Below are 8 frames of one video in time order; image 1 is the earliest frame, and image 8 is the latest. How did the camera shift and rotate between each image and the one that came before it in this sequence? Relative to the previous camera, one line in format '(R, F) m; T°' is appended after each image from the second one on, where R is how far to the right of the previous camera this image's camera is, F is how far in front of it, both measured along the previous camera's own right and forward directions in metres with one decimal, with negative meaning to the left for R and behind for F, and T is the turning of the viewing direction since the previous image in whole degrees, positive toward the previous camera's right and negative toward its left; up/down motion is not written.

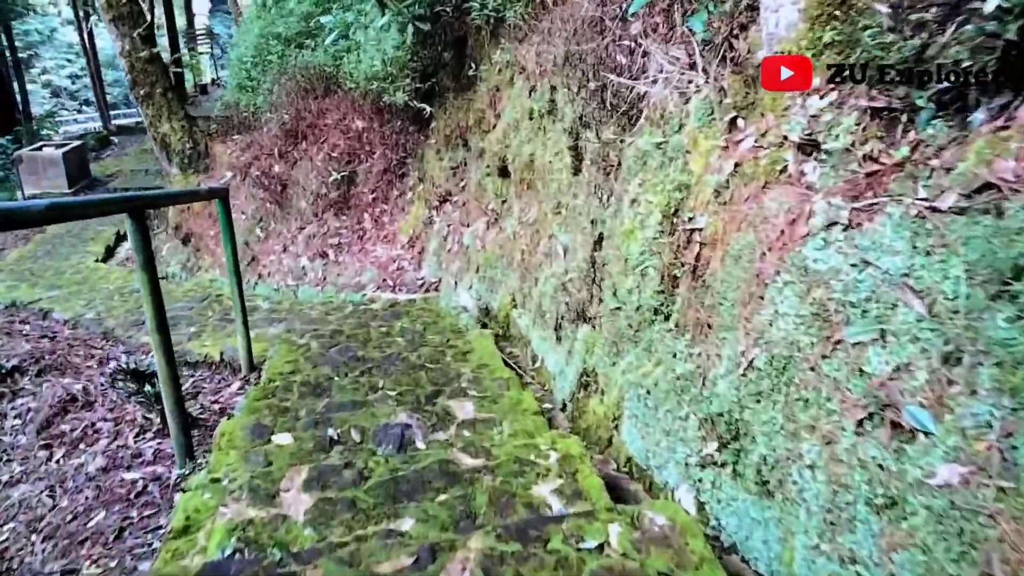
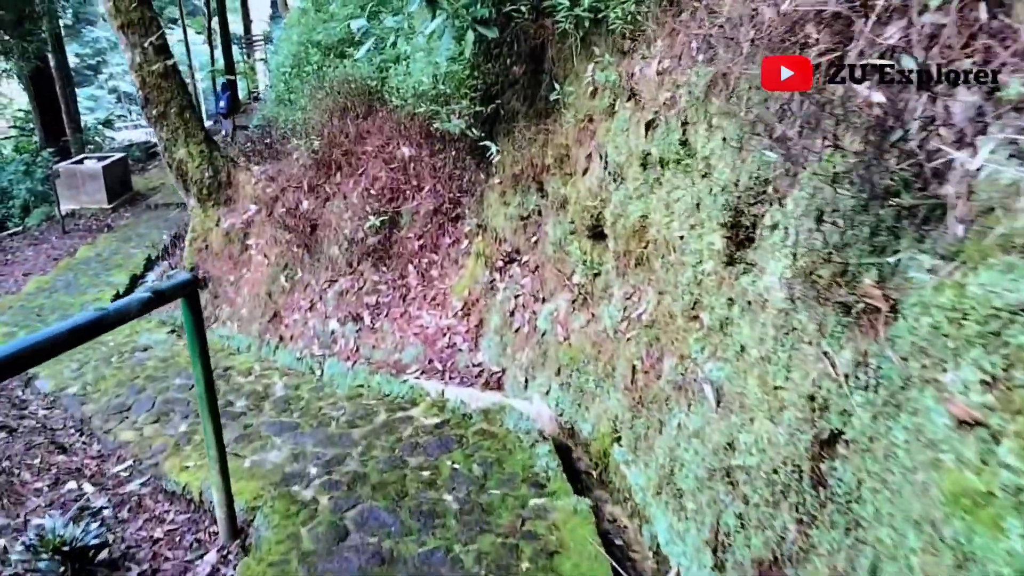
(-0.2, +1.4) m; -3°
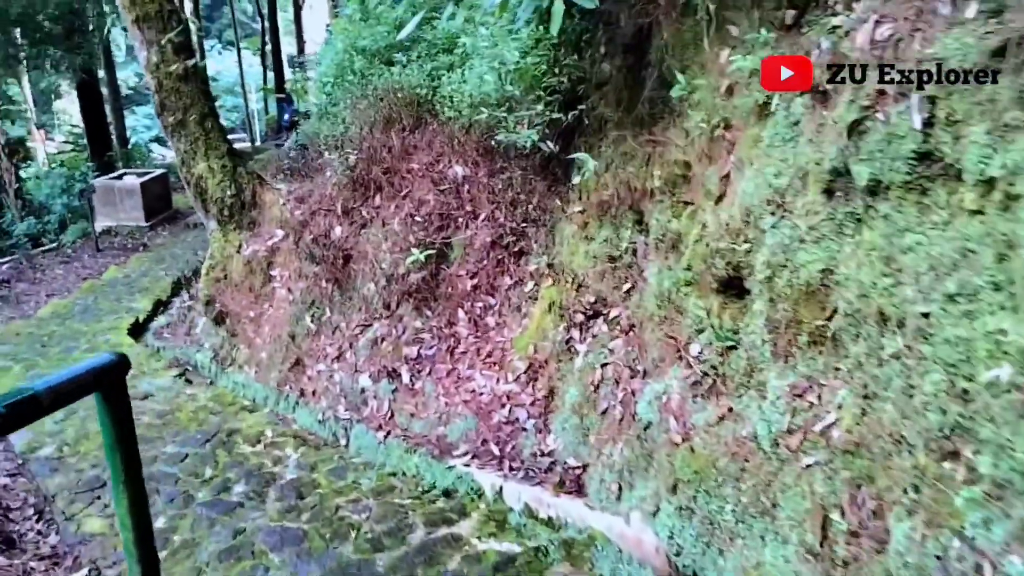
(-0.2, +1.1) m; -3°
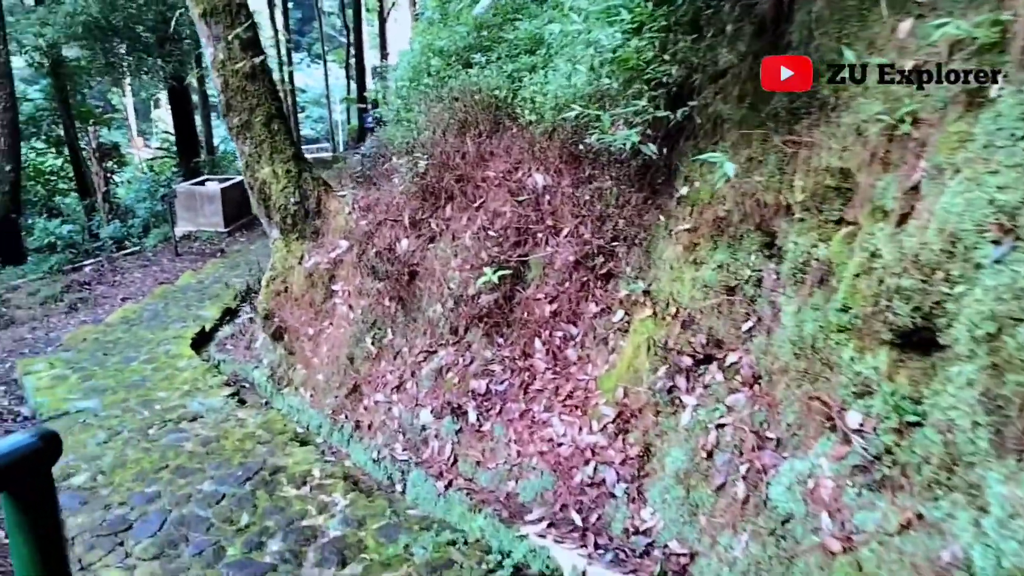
(-0.1, +0.6) m; -5°
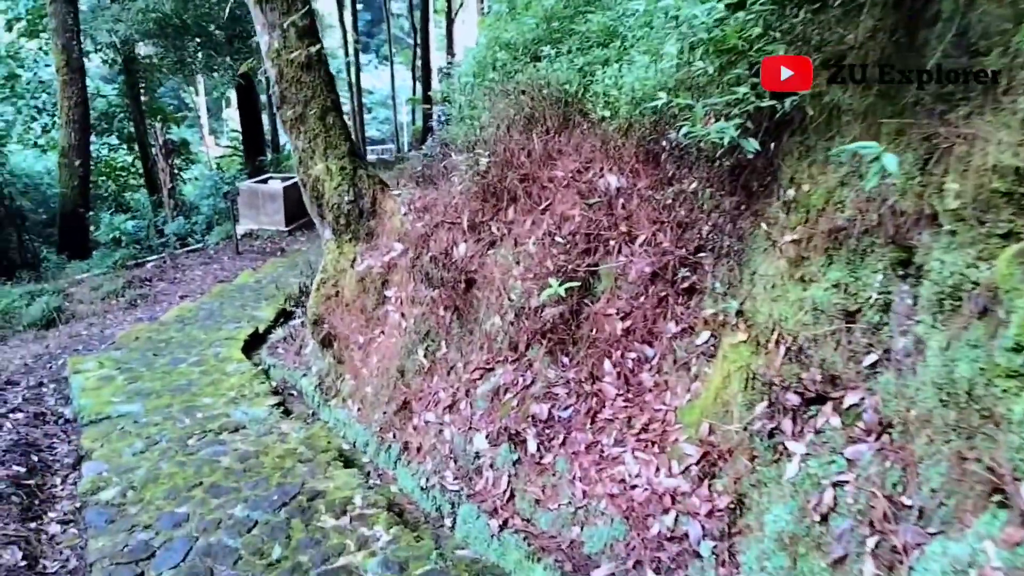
(0.0, +0.4) m; -4°
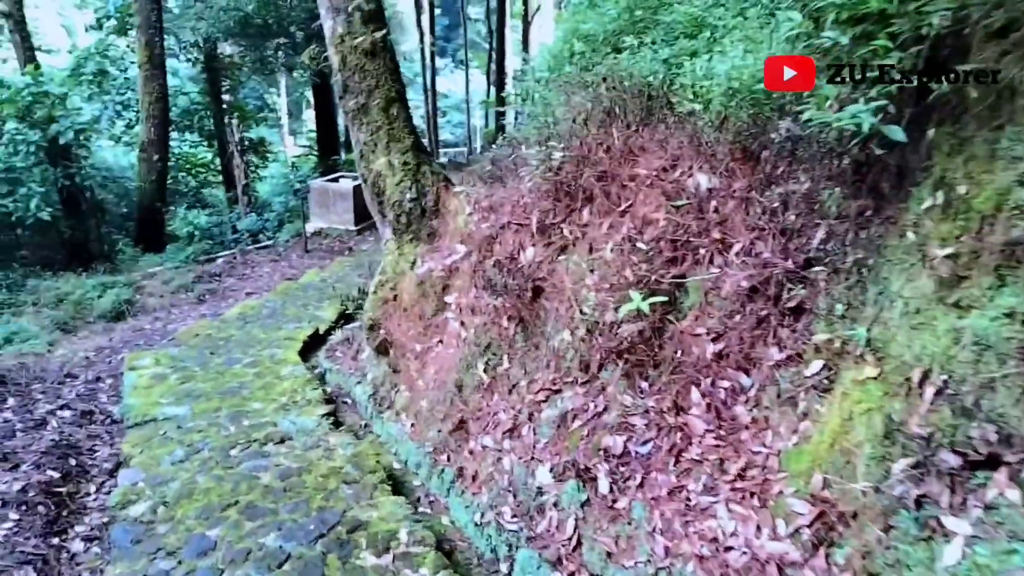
(0.0, +0.5) m; -5°
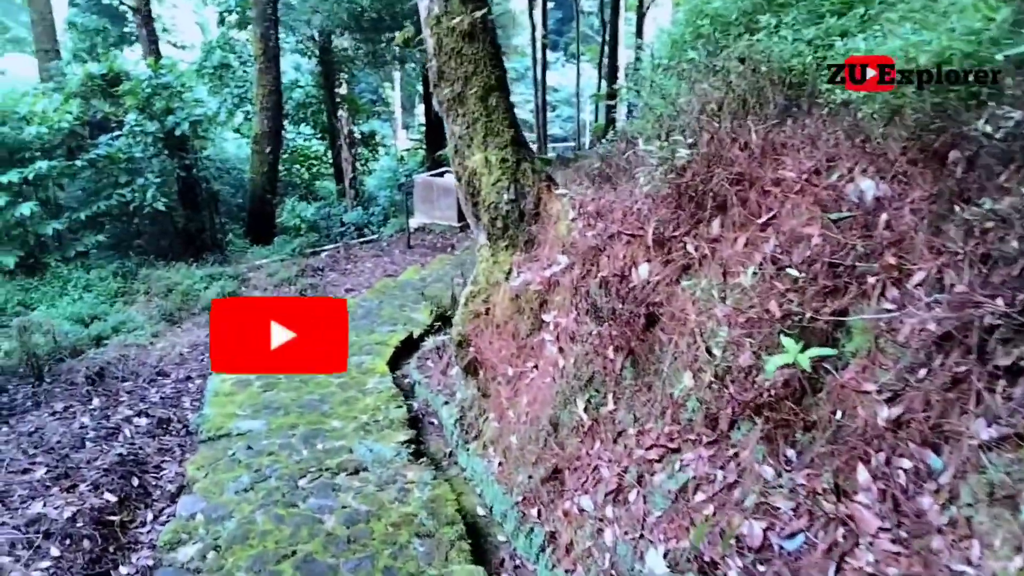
(0.0, +0.6) m; -7°
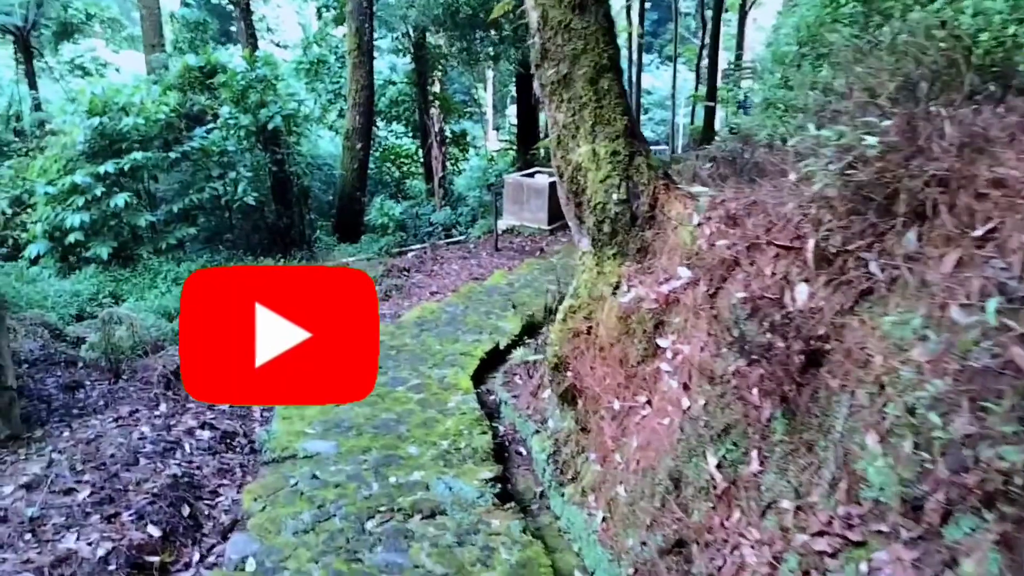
(-0.1, +0.6) m; -6°
